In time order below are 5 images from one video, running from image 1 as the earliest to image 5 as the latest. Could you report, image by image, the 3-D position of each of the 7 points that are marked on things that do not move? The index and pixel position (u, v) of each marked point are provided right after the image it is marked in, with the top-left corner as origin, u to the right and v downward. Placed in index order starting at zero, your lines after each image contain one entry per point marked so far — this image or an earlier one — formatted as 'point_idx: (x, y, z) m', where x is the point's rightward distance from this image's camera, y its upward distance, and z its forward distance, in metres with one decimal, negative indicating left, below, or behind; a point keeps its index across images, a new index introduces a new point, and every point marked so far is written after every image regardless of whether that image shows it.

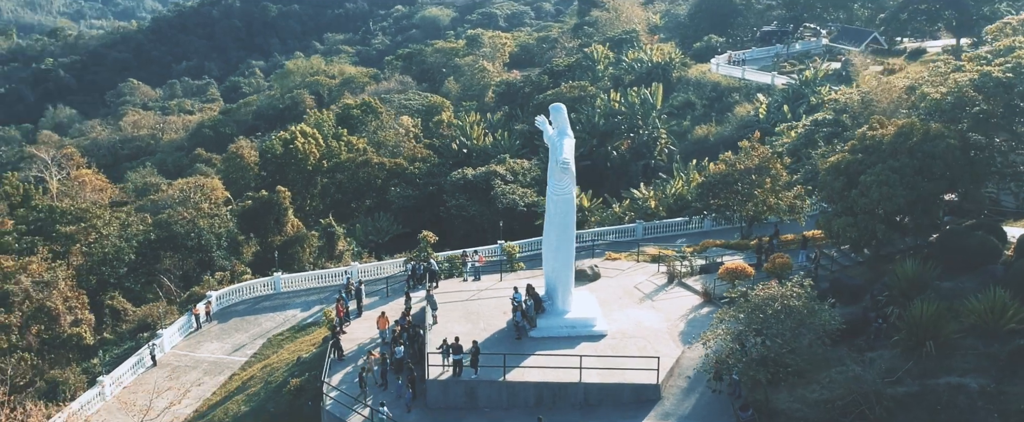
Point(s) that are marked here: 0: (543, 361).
0: (+0.6, -3.0, +14.5) m
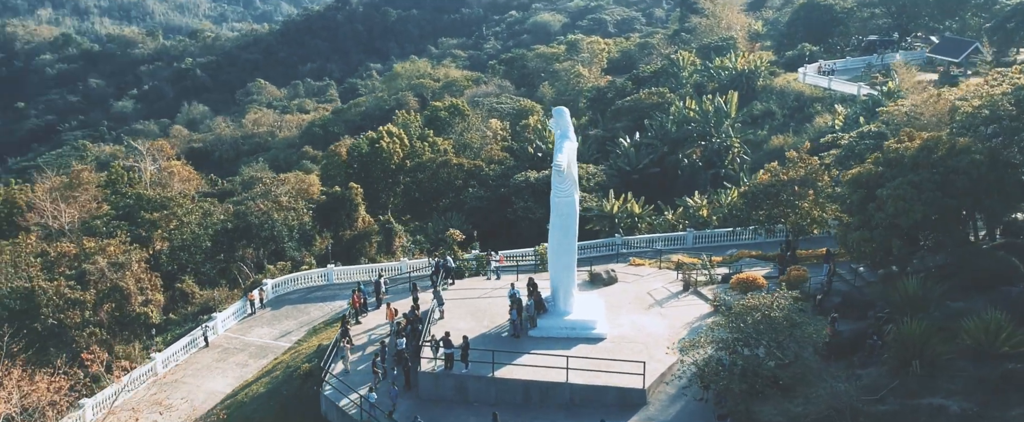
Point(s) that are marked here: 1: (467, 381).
0: (+0.4, -3.0, +14.7) m
1: (-0.9, -3.3, +14.2) m
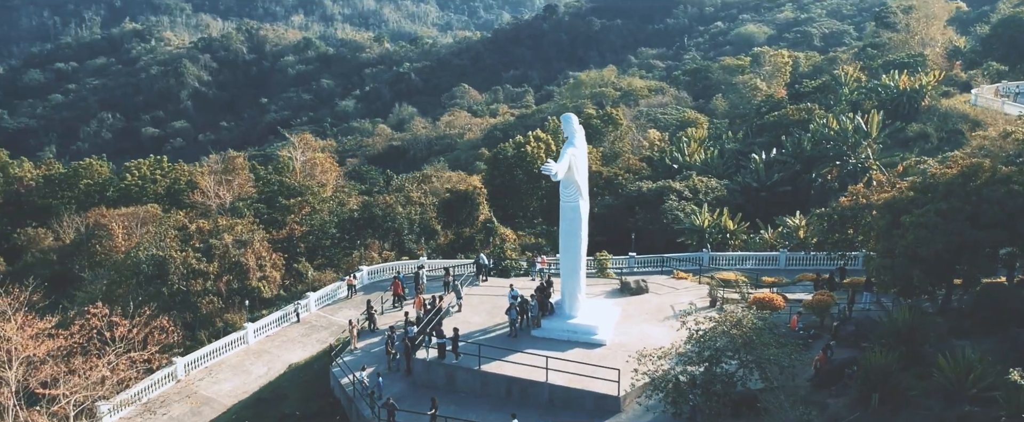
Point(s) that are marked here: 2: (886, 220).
0: (+0.3, -3.0, +15.1) m
1: (-1.1, -3.3, +14.9) m
2: (+7.8, -0.2, +15.2) m
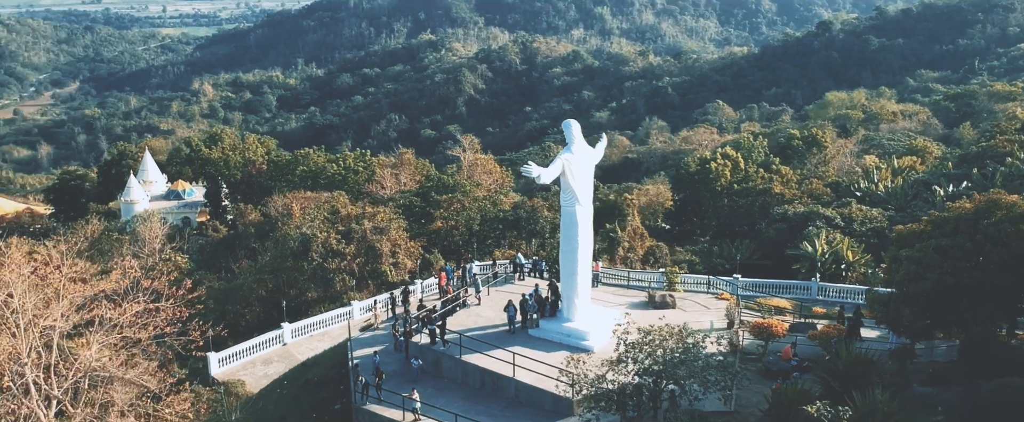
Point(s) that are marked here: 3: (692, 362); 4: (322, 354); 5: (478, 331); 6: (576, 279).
0: (-0.1, -3.1, +15.9) m
1: (-1.5, -3.2, +16.0) m
2: (+7.4, -0.9, +14.3) m
3: (+2.9, -2.5, +12.0) m
4: (-5.3, -3.8, +20.0) m
5: (-0.8, -2.8, +17.2) m
6: (+1.5, -1.5, +16.6) m
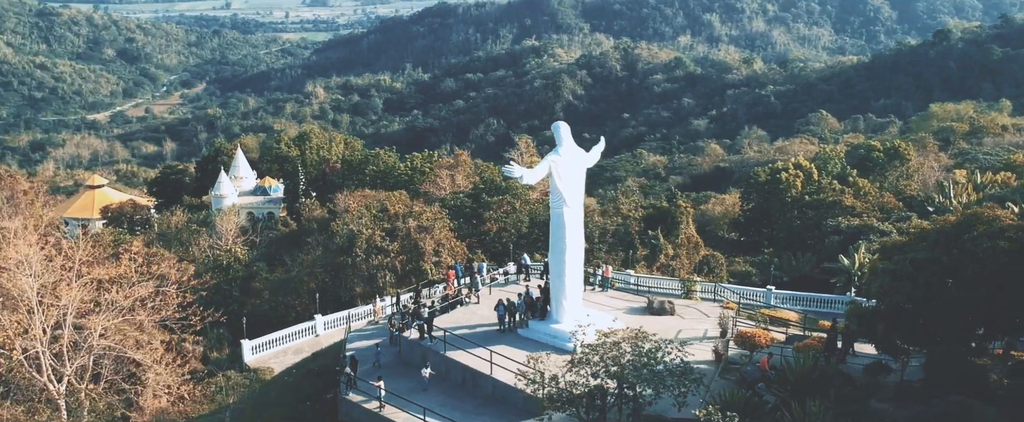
0: (-0.5, -3.1, +16.3) m
1: (-1.9, -3.1, +16.5) m
2: (+7.0, -1.1, +14.0) m
3: (+2.2, -2.6, +12.1) m
4: (-5.3, -3.7, +20.8) m
5: (-1.0, -2.8, +17.7) m
6: (+1.2, -1.6, +16.9) m
